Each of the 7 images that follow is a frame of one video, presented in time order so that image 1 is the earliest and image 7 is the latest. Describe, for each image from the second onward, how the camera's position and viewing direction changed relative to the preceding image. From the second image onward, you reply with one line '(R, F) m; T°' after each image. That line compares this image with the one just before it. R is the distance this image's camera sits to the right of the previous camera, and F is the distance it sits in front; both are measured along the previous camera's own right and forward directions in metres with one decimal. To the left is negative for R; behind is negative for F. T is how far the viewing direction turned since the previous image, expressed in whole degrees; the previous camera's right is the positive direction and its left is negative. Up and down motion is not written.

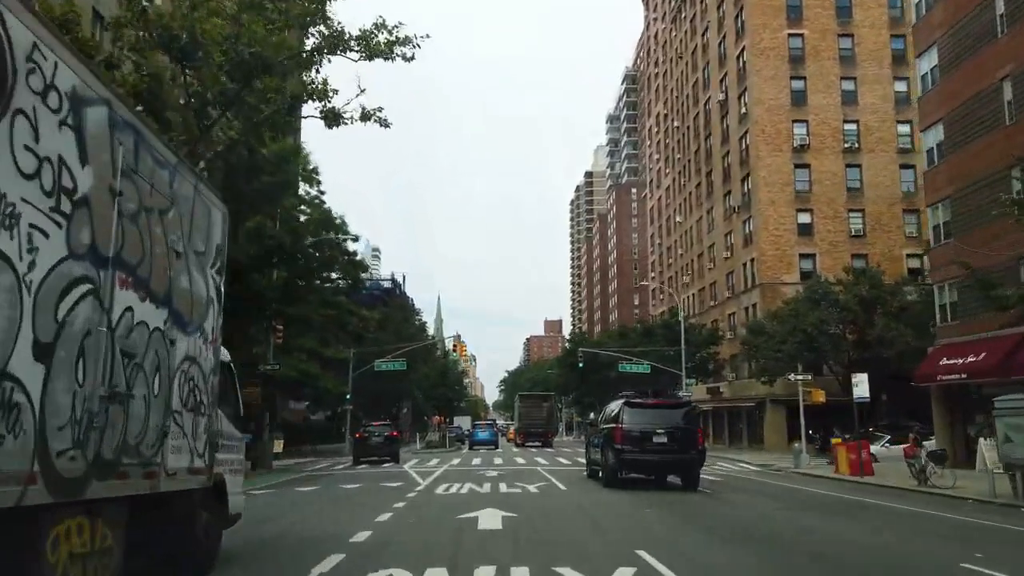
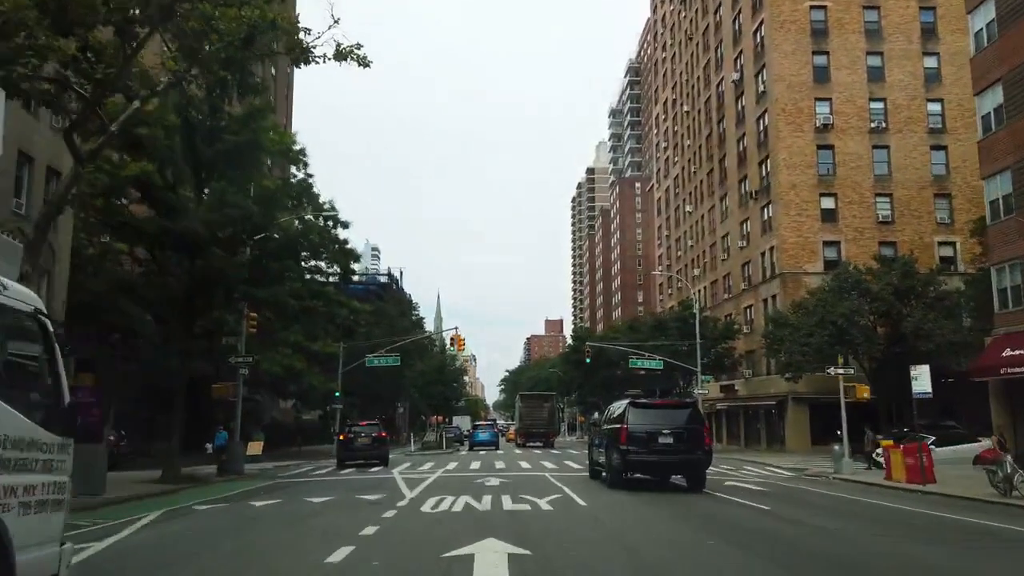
(-0.1, +3.5) m; 0°
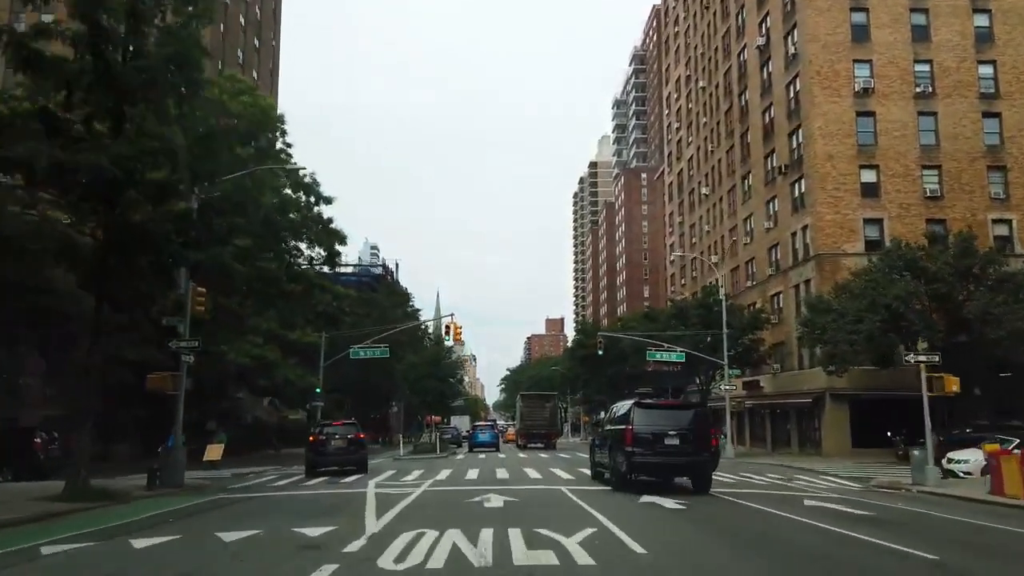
(-0.1, +5.1) m; 0°
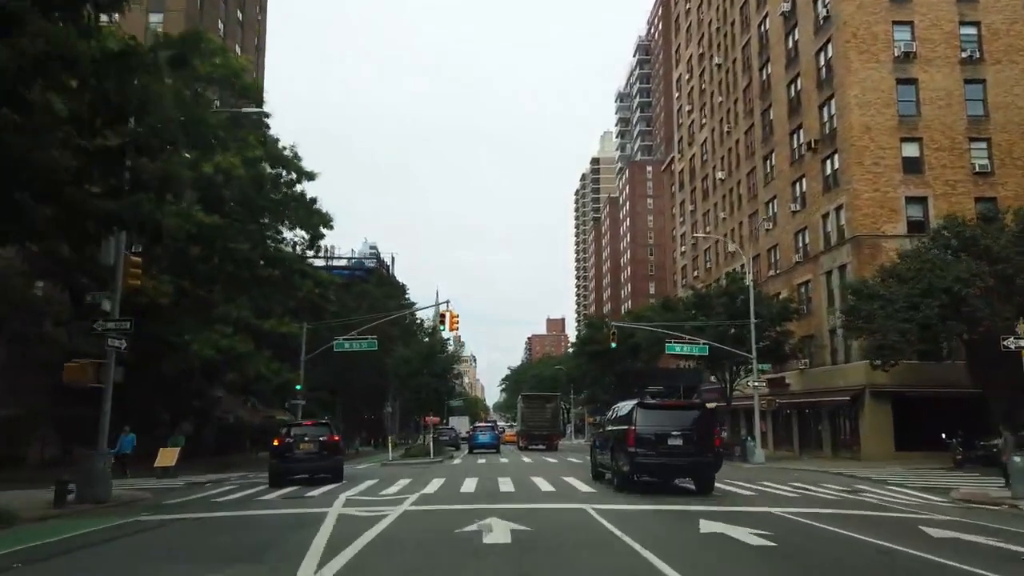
(-0.1, +4.2) m; 0°
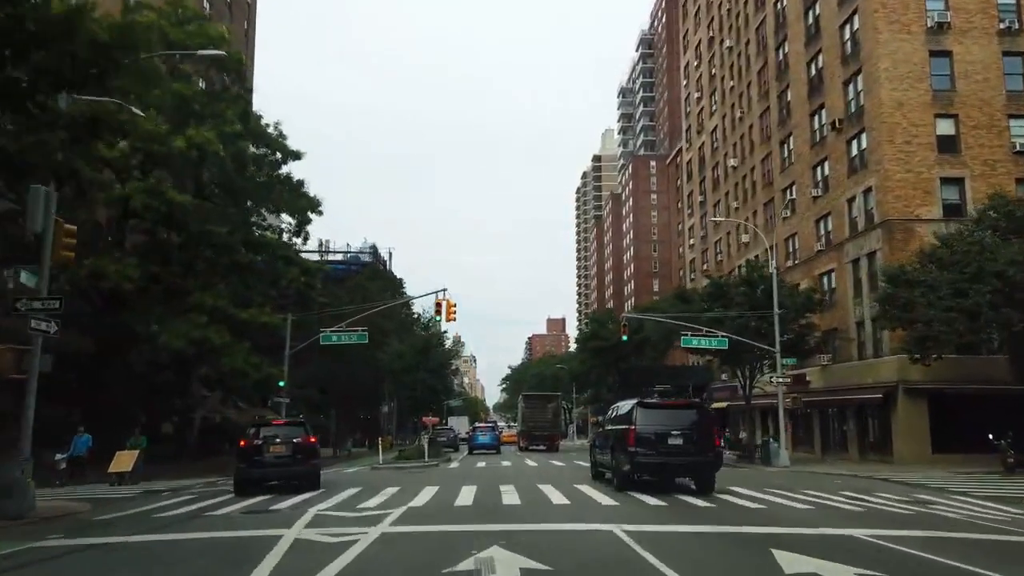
(-0.1, +2.9) m; 0°
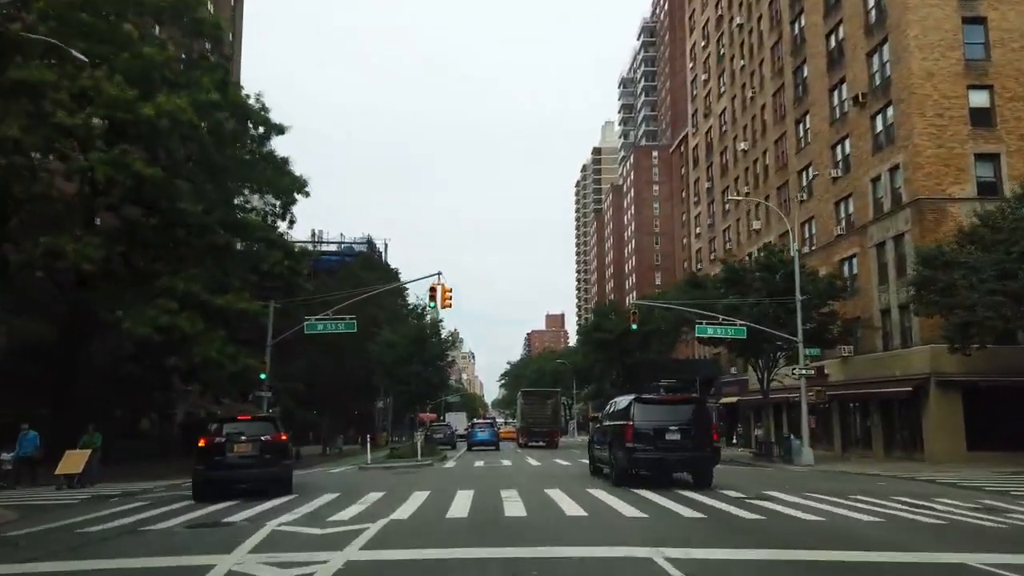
(-0.1, +2.5) m; 0°
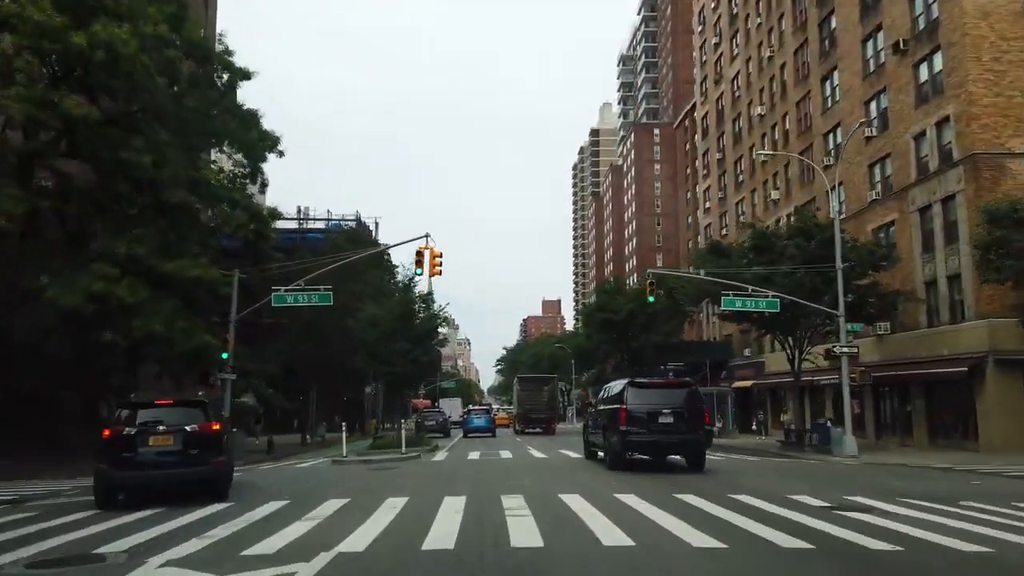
(-0.1, +3.9) m; 0°
